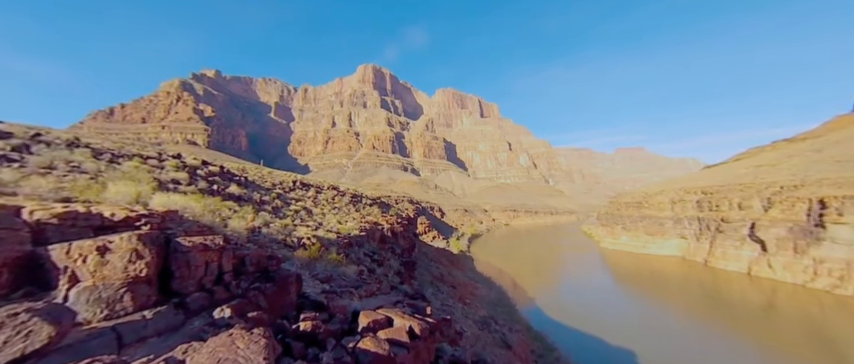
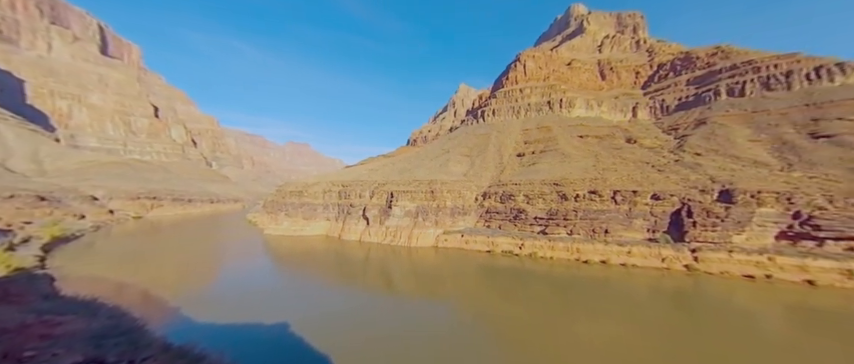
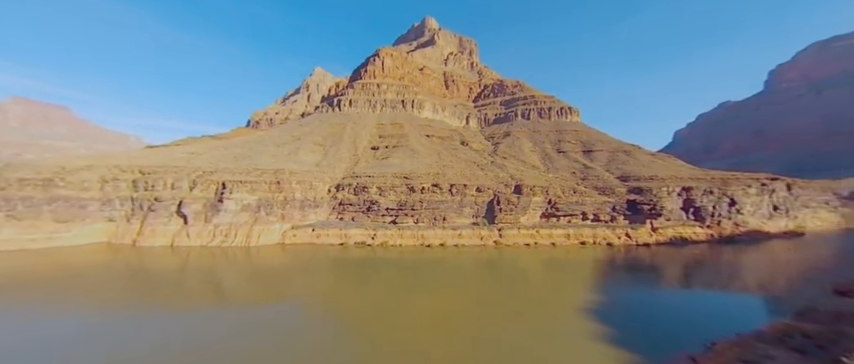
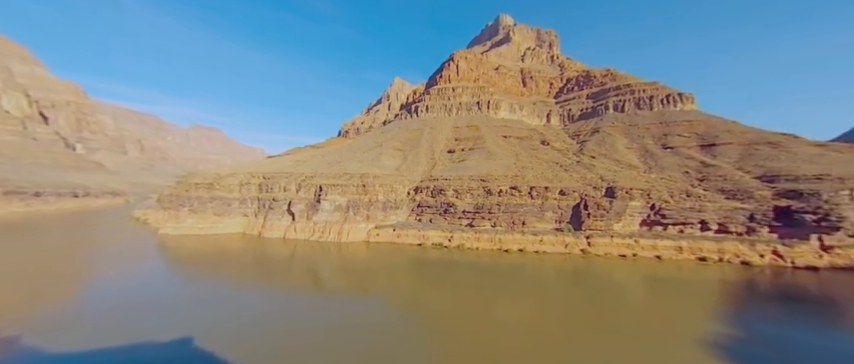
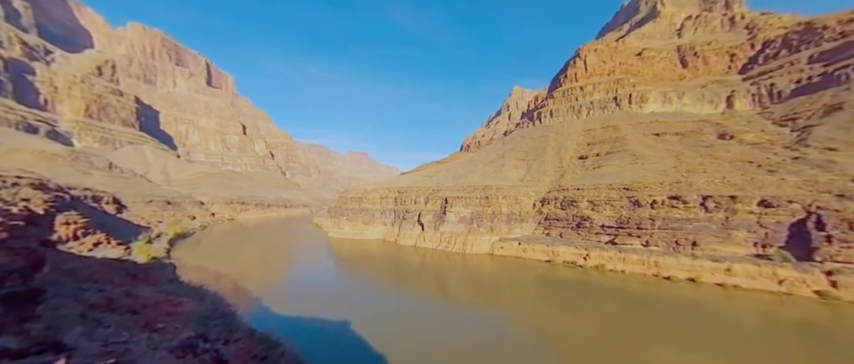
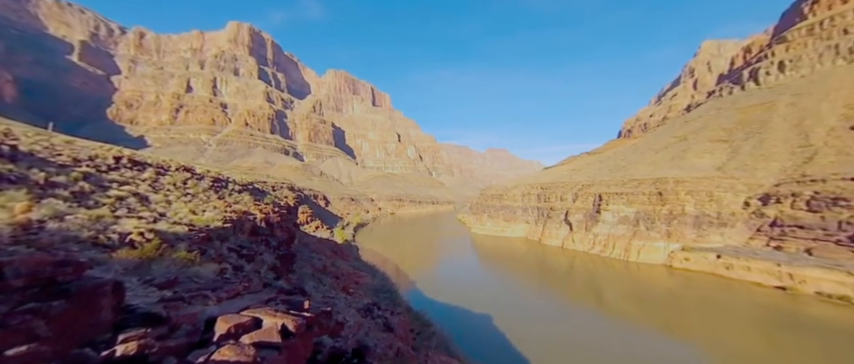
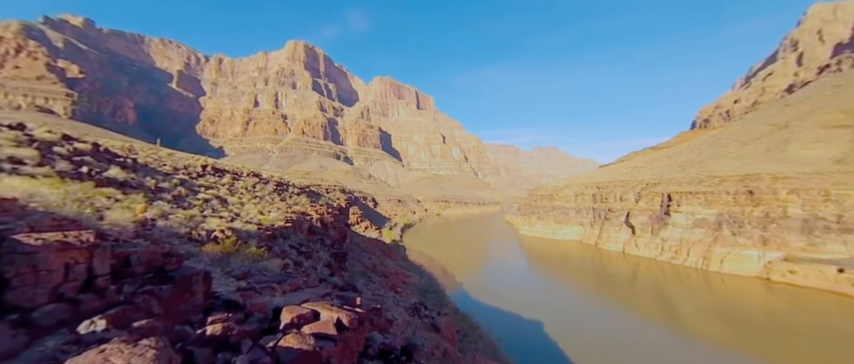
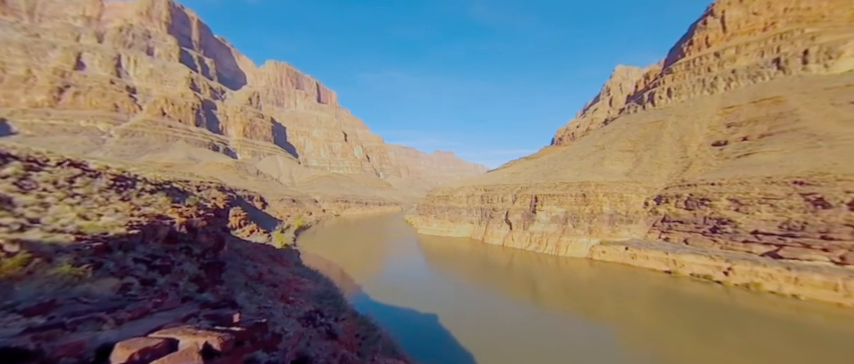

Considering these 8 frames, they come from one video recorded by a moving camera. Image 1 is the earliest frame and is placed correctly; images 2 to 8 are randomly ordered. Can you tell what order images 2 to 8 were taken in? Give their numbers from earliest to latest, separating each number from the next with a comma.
7, 6, 8, 5, 2, 4, 3
